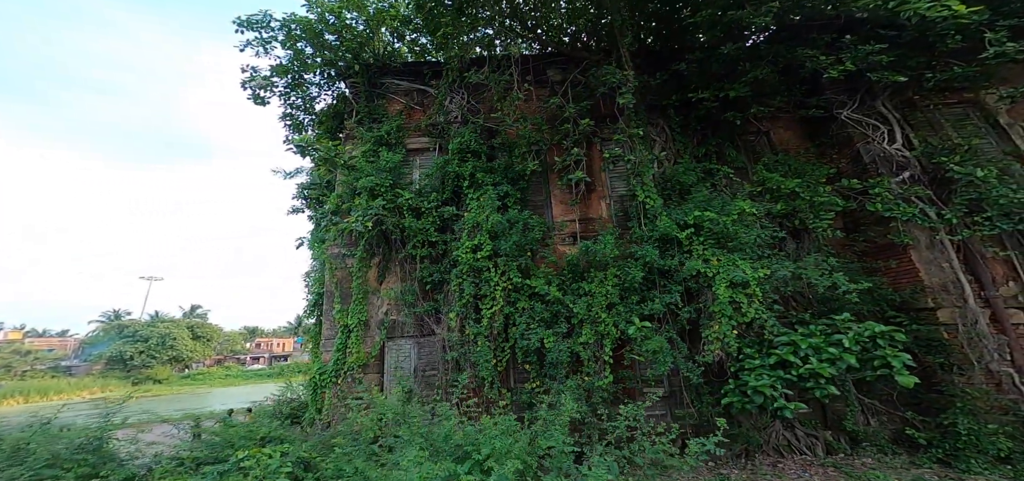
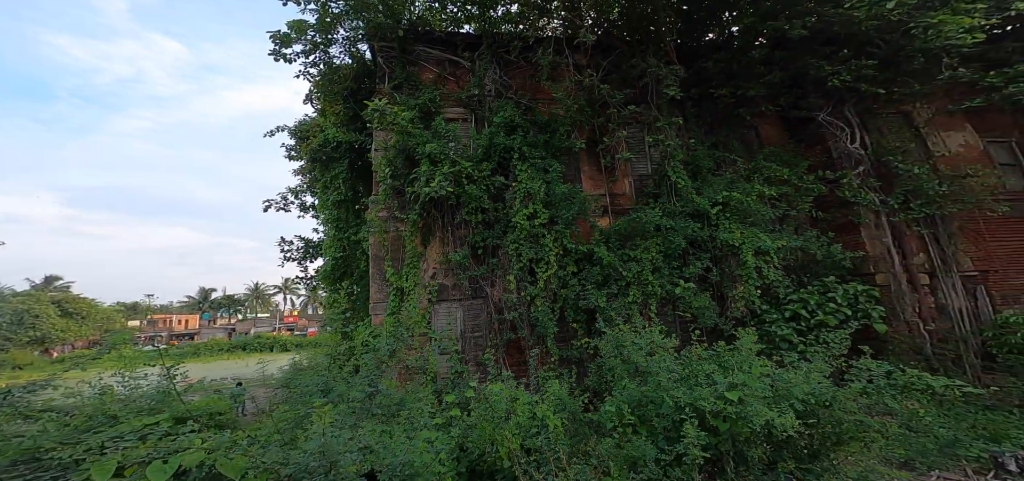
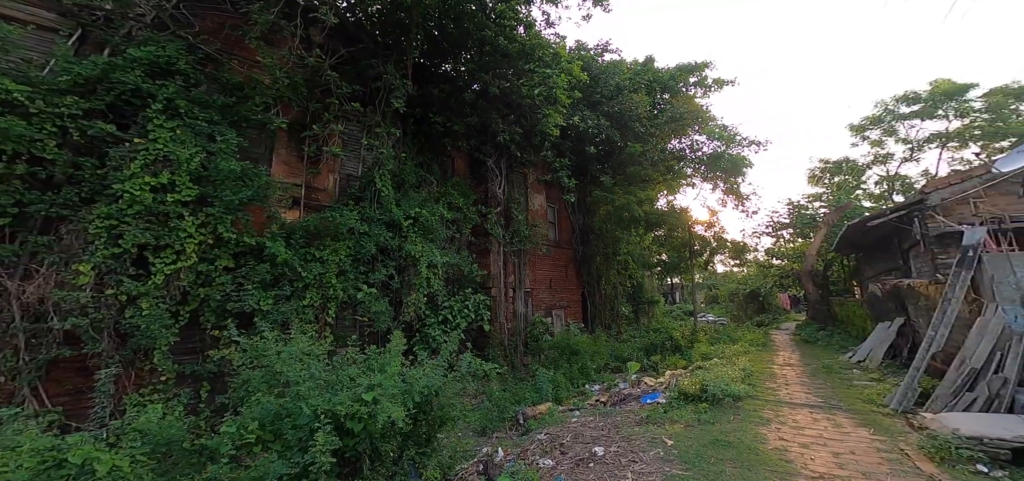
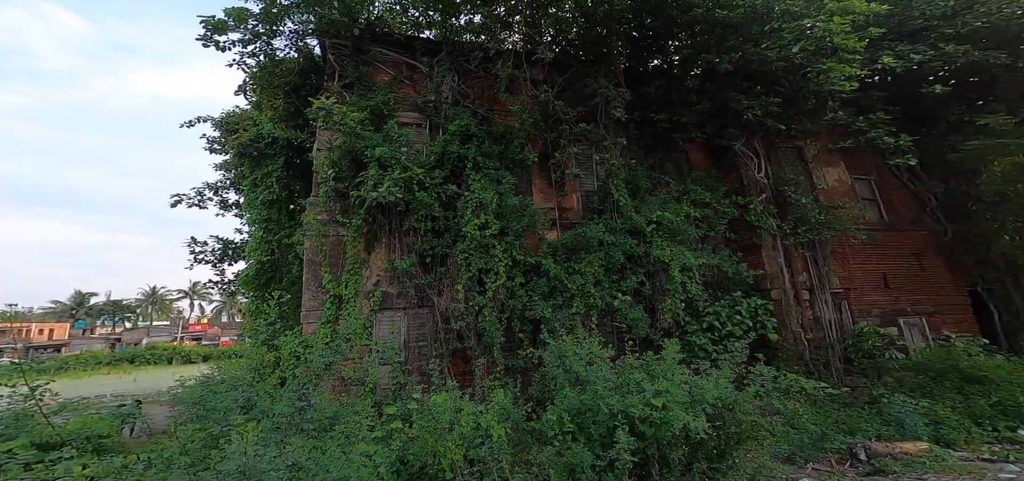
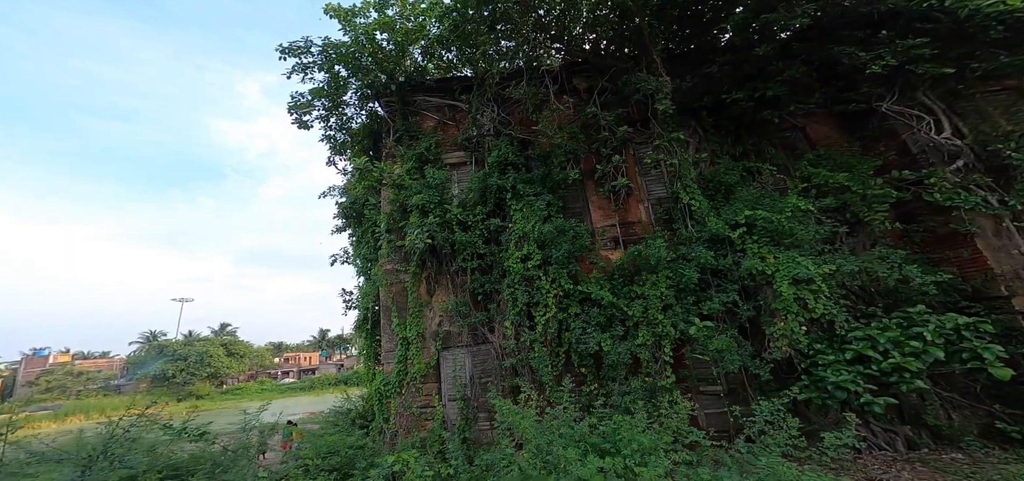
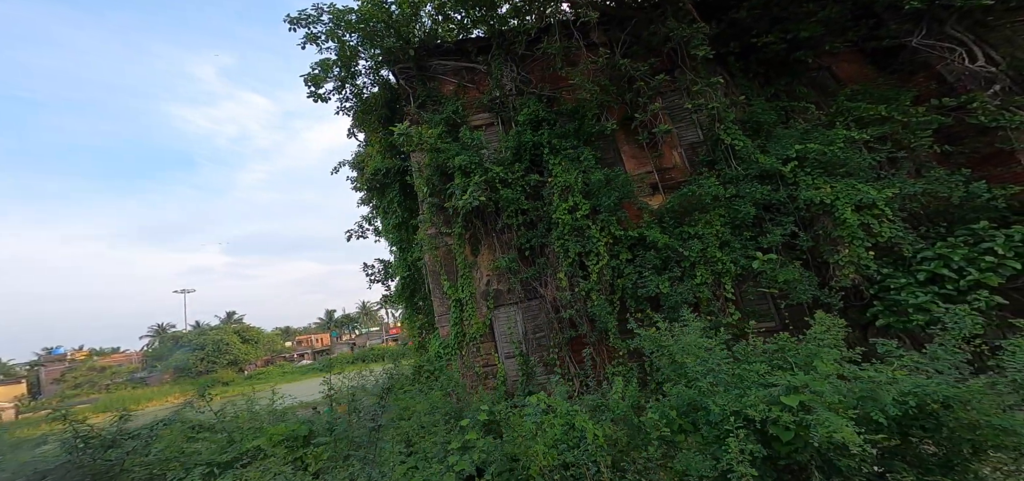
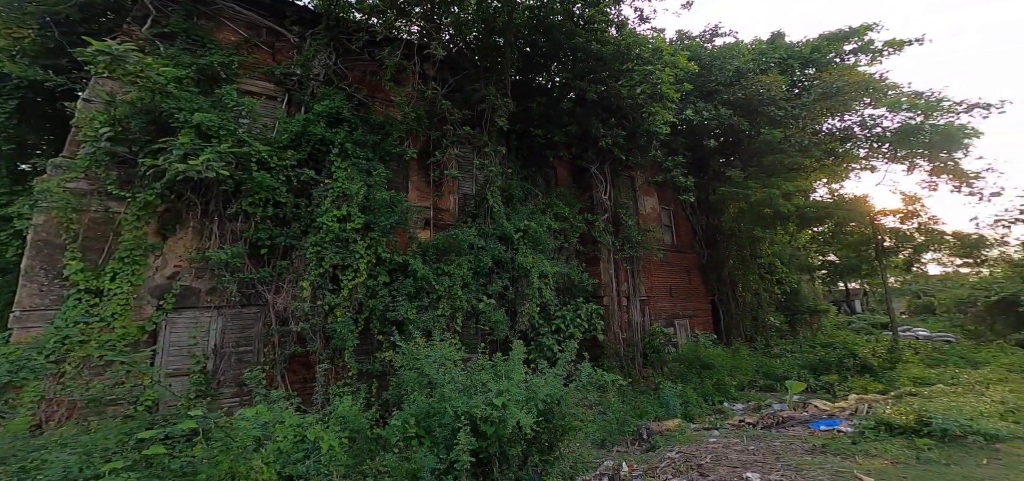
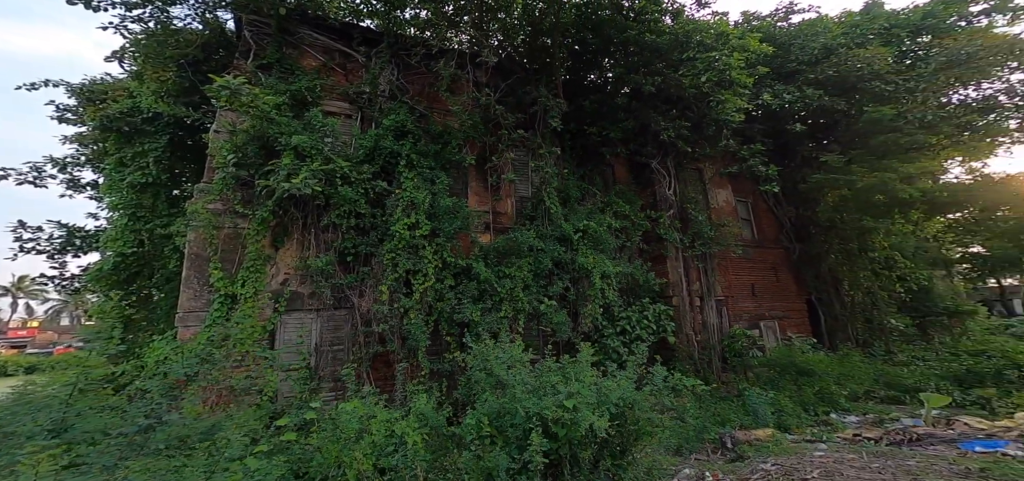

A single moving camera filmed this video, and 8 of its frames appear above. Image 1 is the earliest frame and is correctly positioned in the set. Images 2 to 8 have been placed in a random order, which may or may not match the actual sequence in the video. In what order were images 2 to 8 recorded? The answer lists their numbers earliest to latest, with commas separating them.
5, 6, 2, 4, 8, 7, 3
